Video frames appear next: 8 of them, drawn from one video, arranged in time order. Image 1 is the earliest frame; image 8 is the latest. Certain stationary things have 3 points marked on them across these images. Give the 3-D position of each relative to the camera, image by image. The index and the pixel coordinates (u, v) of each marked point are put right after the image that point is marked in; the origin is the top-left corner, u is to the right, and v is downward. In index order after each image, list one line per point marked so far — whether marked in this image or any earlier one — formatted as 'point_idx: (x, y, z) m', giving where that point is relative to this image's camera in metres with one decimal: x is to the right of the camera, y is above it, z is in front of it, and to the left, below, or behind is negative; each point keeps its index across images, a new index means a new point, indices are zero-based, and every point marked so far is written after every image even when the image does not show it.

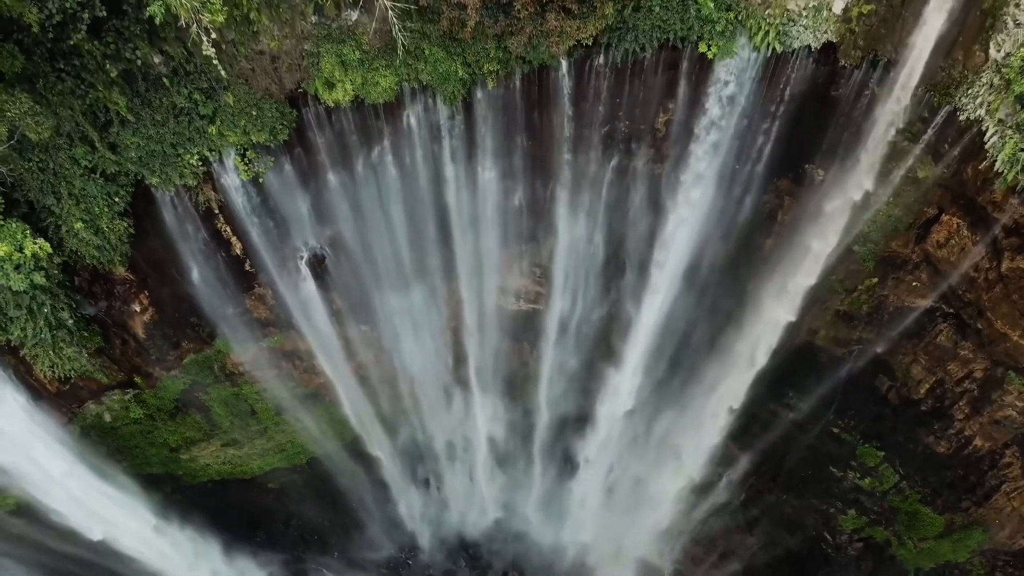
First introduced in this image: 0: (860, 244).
0: (+5.1, +0.6, +9.5) m
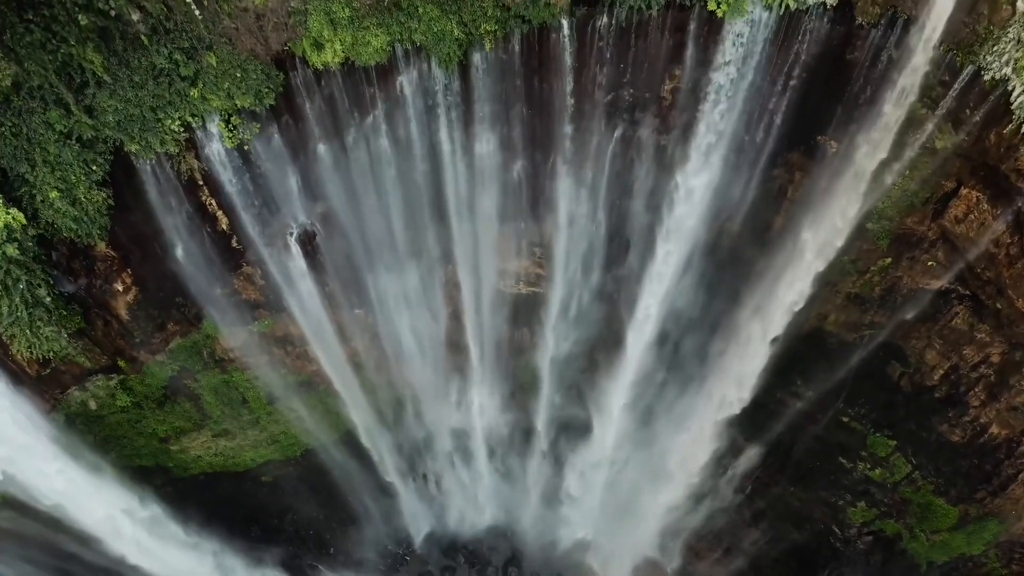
0: (+5.1, +0.9, +9.1) m
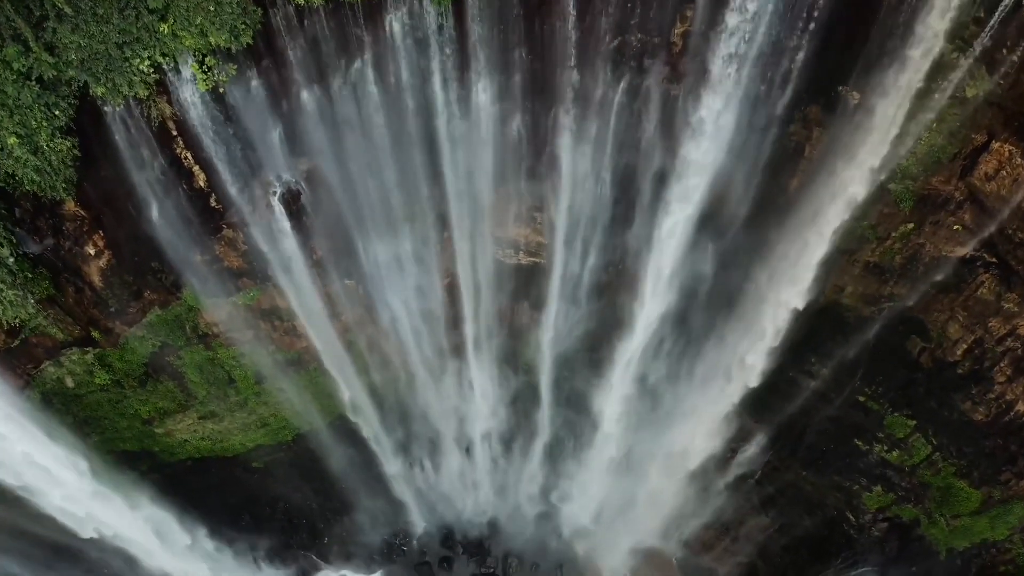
0: (+5.1, +1.4, +8.6) m
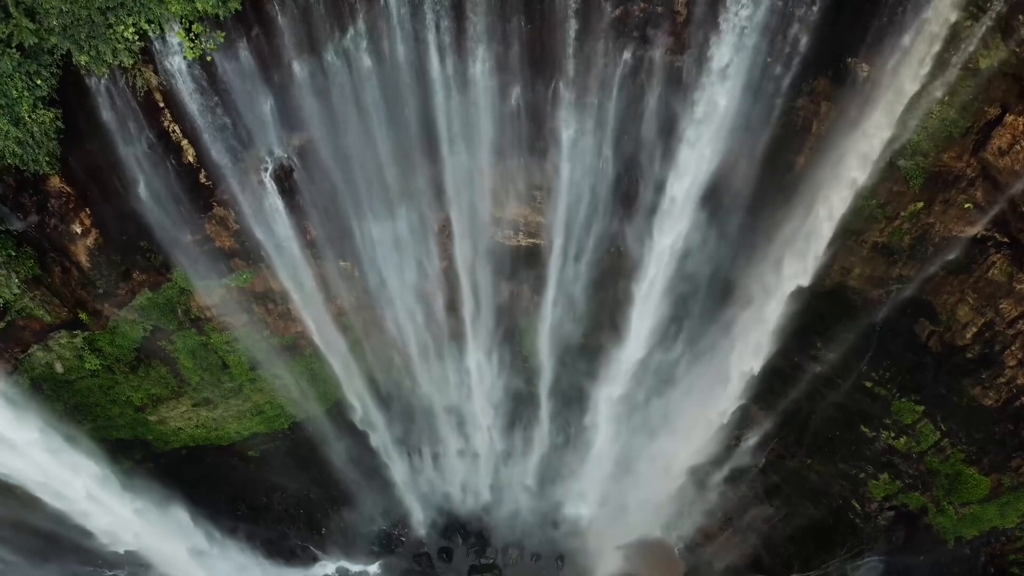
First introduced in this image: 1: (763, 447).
0: (+5.0, +1.7, +8.3) m
1: (+4.5, -2.9, +11.8) m
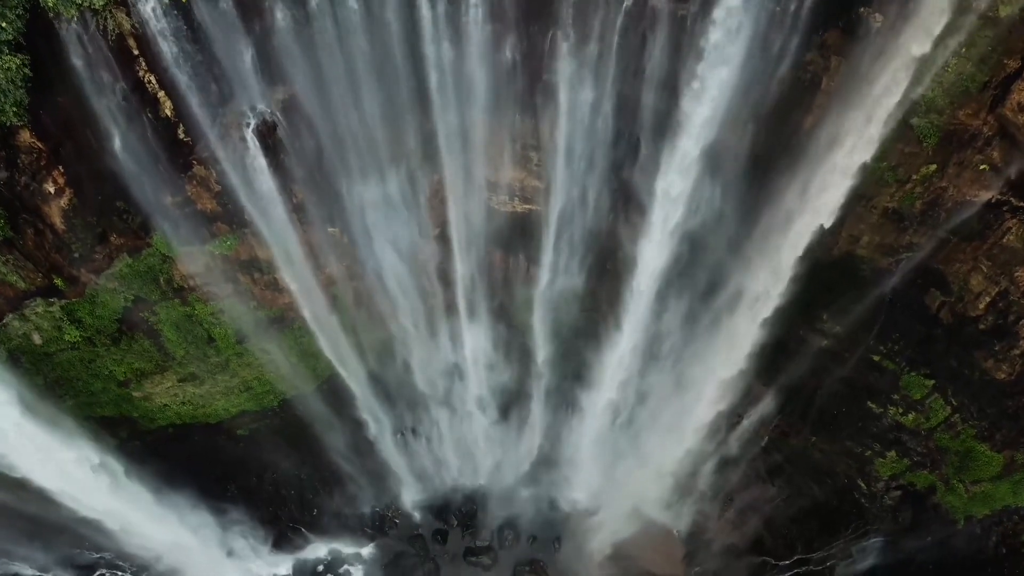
0: (+5.0, +2.1, +7.9) m
1: (+4.5, -2.4, +11.4) m
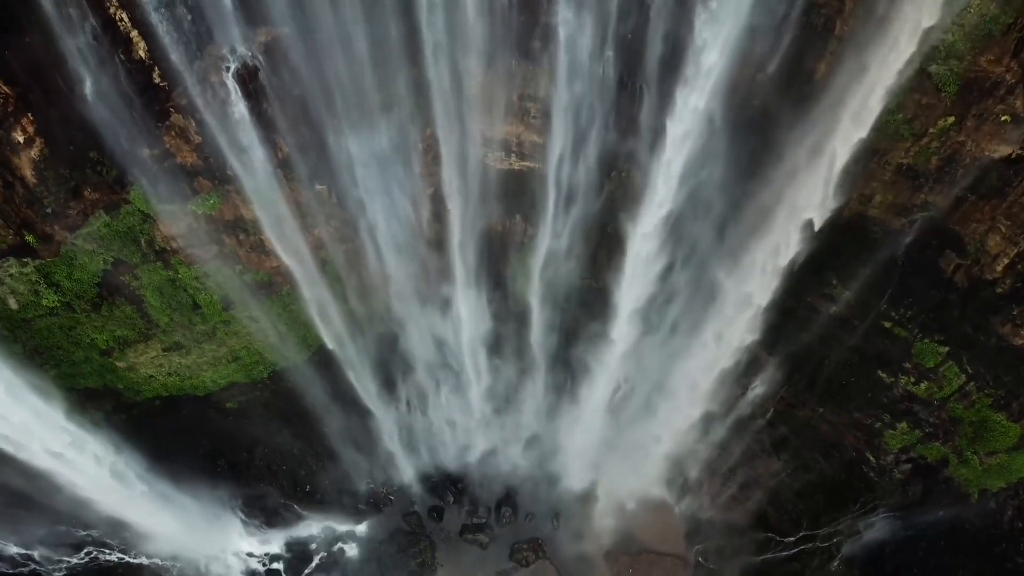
0: (+4.9, +2.6, +7.5) m
1: (+4.4, -1.8, +11.0) m
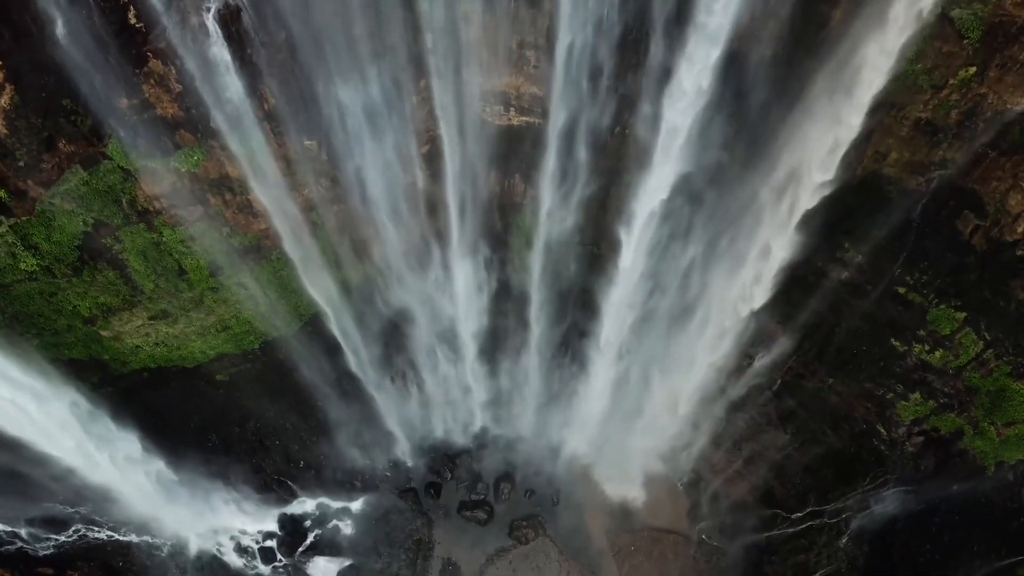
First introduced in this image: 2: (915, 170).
0: (+4.9, +3.1, +7.1) m
1: (+4.4, -1.3, +10.7) m
2: (+5.2, +1.6, +8.3) m
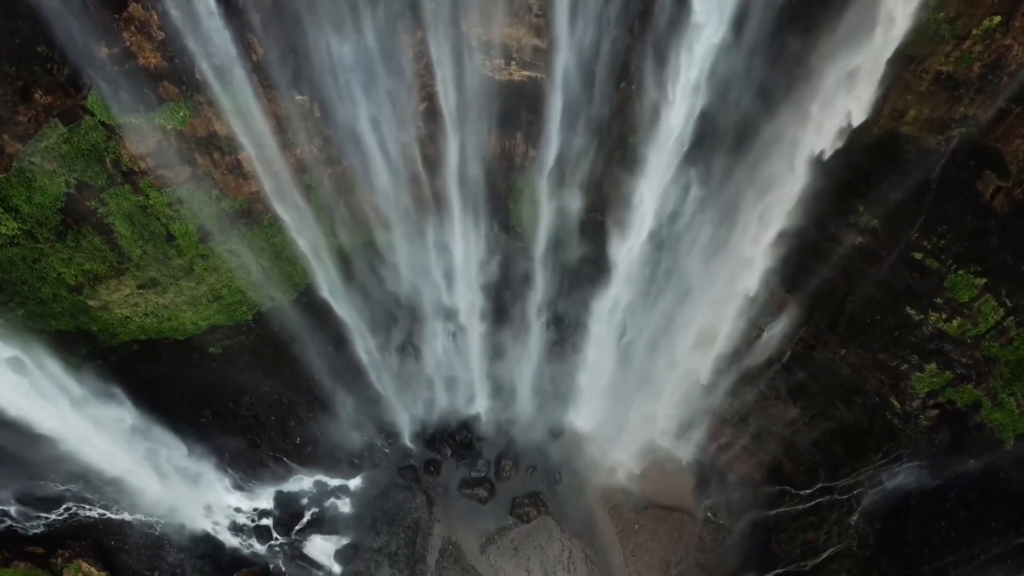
0: (+4.9, +3.6, +6.7) m
1: (+4.5, -0.8, +10.3) m
2: (+5.2, +2.0, +7.9) m
